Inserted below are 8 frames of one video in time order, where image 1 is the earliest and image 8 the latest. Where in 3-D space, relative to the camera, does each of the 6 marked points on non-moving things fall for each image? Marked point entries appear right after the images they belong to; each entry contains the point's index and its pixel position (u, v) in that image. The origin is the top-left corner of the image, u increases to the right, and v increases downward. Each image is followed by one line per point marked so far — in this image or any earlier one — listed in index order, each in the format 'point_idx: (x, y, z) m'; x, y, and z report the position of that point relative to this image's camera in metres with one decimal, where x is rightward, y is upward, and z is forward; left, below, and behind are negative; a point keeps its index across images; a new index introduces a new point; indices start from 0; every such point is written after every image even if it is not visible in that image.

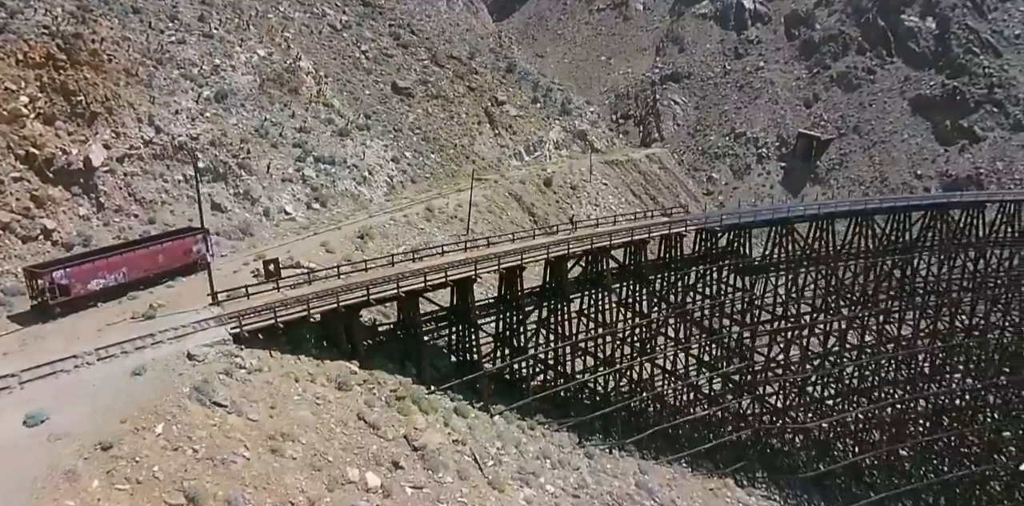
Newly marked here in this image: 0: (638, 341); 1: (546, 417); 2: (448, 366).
0: (+3.0, -2.1, +18.2) m
1: (+0.6, -3.7, +16.4) m
2: (-1.4, -2.3, +15.4) m
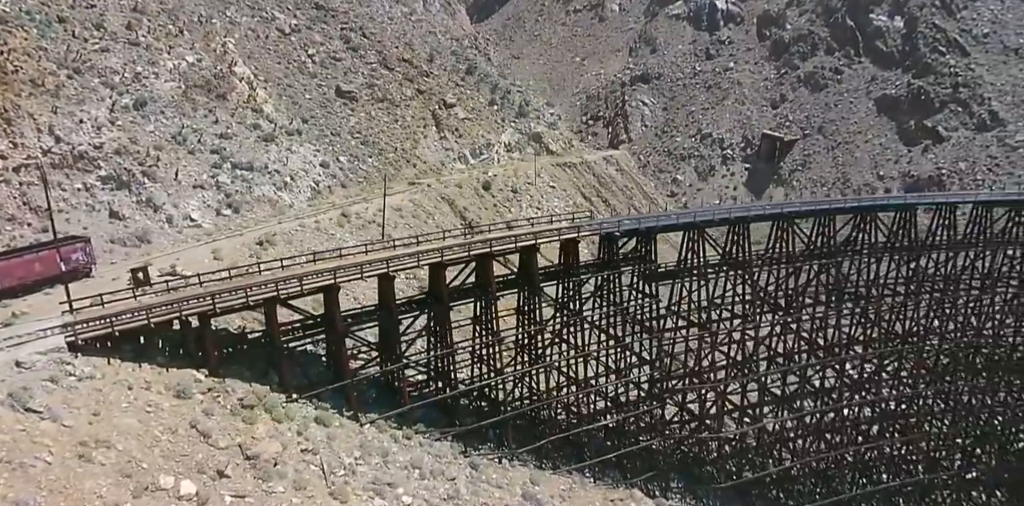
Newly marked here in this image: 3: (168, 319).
0: (+0.5, -2.3, +18.1) m
1: (-1.9, -3.8, +16.4) m
2: (-4.0, -2.5, +15.5) m
3: (-6.2, -1.2, +13.5) m
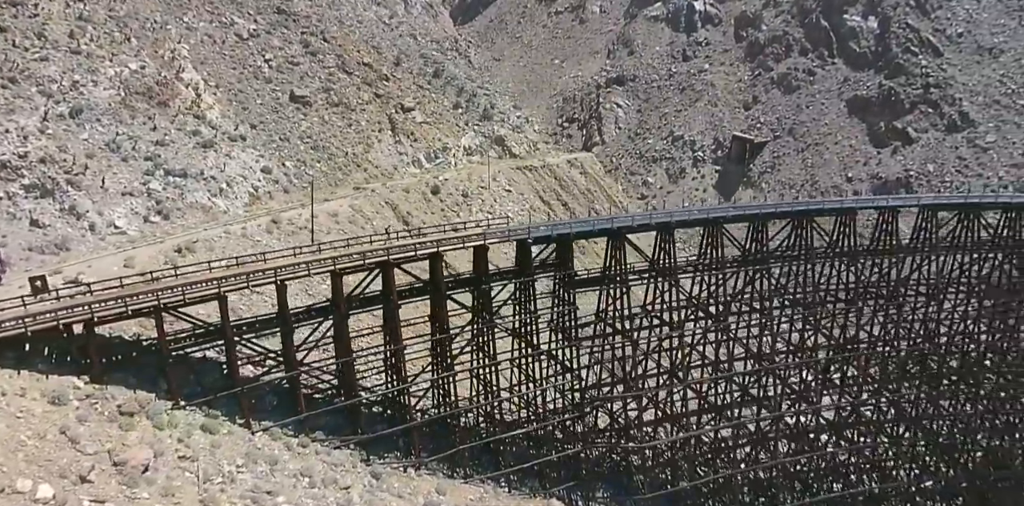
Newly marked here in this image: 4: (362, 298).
0: (-1.6, -2.5, +18.2) m
1: (-4.1, -4.0, +16.5) m
2: (-6.1, -2.6, +15.6) m
3: (-8.4, -1.3, +13.6) m
4: (-3.6, -1.1, +17.3) m
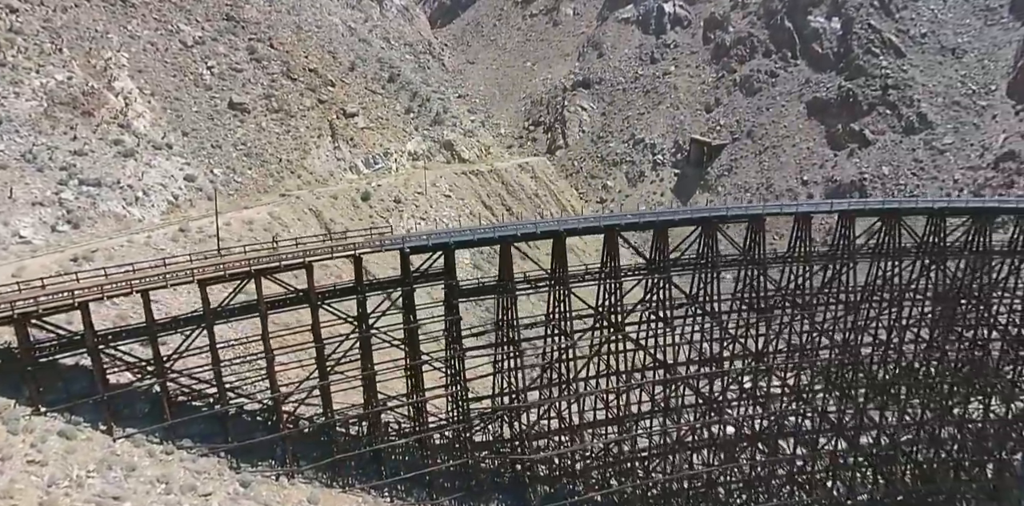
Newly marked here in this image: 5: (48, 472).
0: (-4.5, -2.7, +18.3) m
1: (-7.0, -4.2, +16.8) m
2: (-9.1, -2.9, +15.9) m
3: (-11.4, -1.6, +14.0) m
4: (-6.4, -1.3, +17.6) m
5: (-8.6, -4.1, +13.8) m
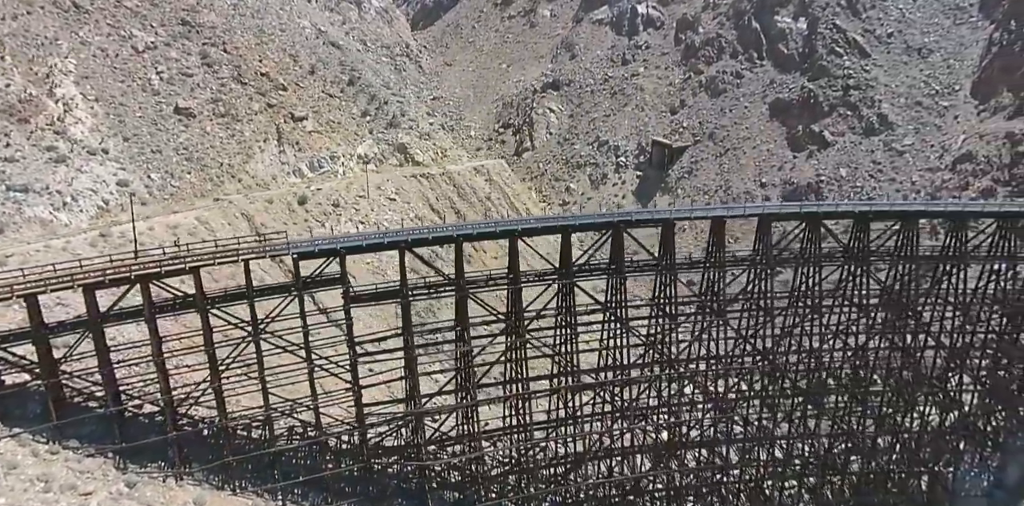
0: (-7.1, -2.8, +18.6) m
1: (-9.7, -4.3, +17.1) m
2: (-11.8, -3.0, +16.2) m
3: (-14.2, -1.7, +14.4) m
4: (-9.1, -1.4, +17.8) m
5: (-11.4, -4.2, +14.1) m
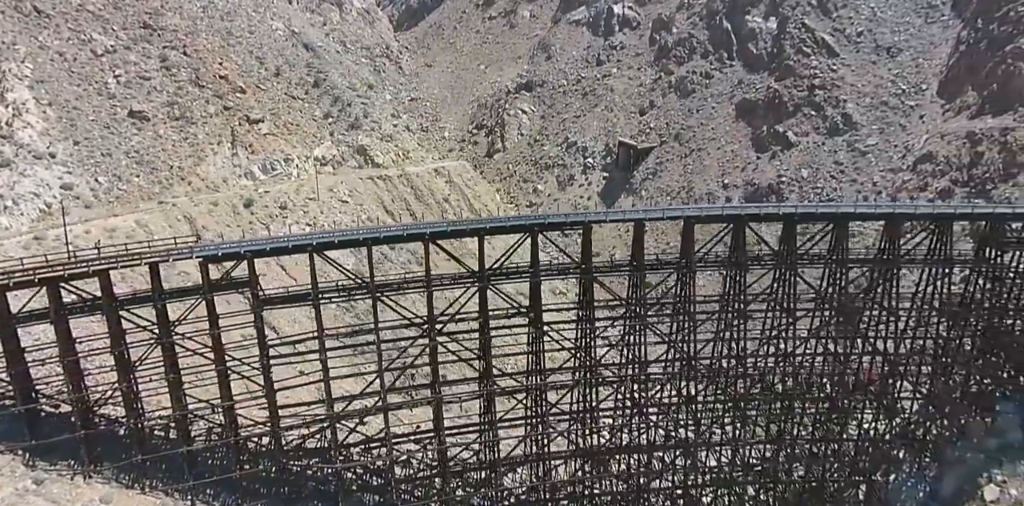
0: (-9.4, -2.9, +18.8) m
1: (-12.0, -4.4, +17.3) m
2: (-14.2, -3.1, +16.6) m
3: (-16.6, -1.8, +14.8) m
4: (-11.5, -1.5, +18.1) m
5: (-13.8, -4.3, +14.4) m
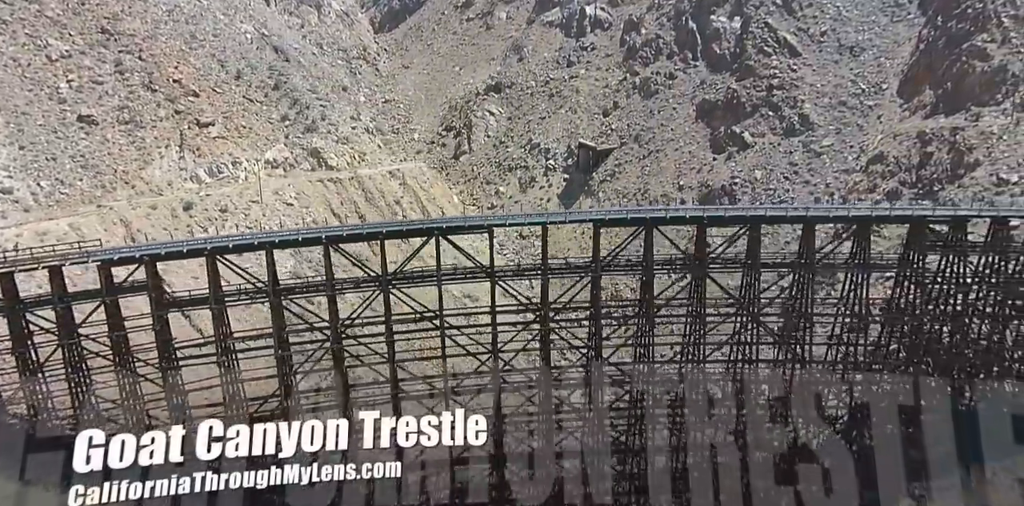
0: (-12.0, -3.0, +19.0) m
1: (-14.7, -4.5, +17.7) m
2: (-16.9, -3.2, +17.0) m
3: (-19.3, -1.9, +15.3) m
4: (-14.1, -1.6, +18.4) m
5: (-16.5, -4.4, +14.8) m
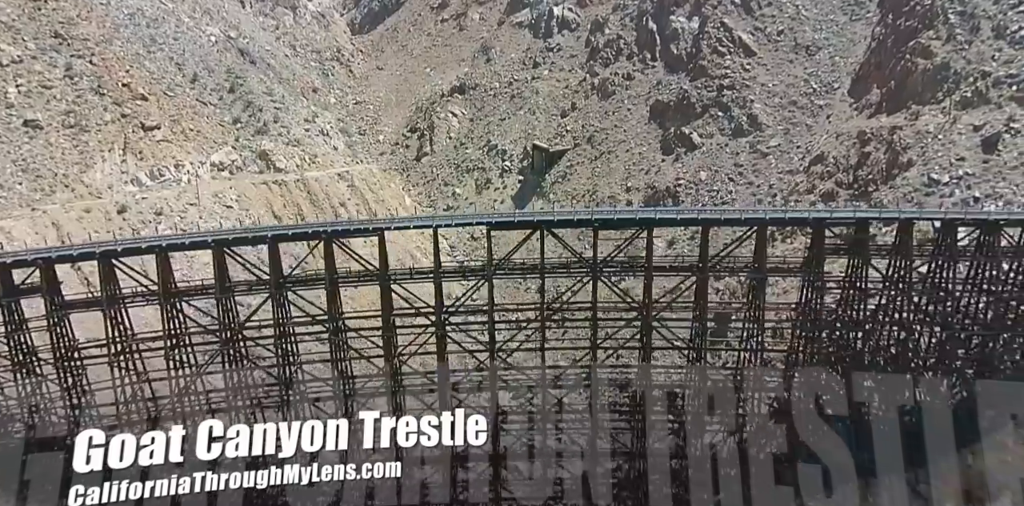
0: (-15.0, -3.0, +19.4) m
1: (-17.7, -4.6, +18.1) m
2: (-19.9, -3.2, +17.5) m
3: (-22.4, -1.9, +15.9) m
4: (-17.0, -1.6, +18.9) m
5: (-19.6, -4.4, +15.3) m
